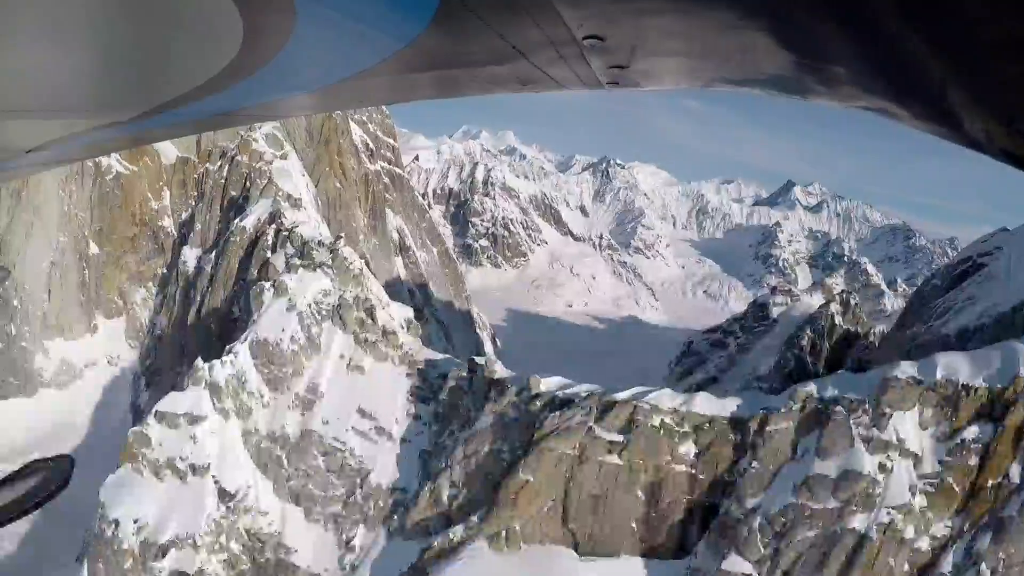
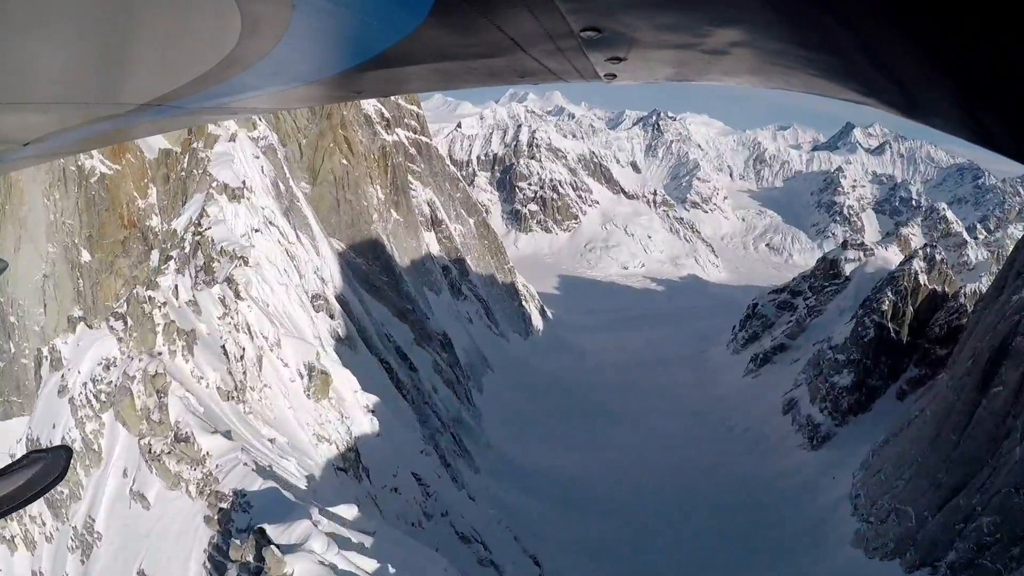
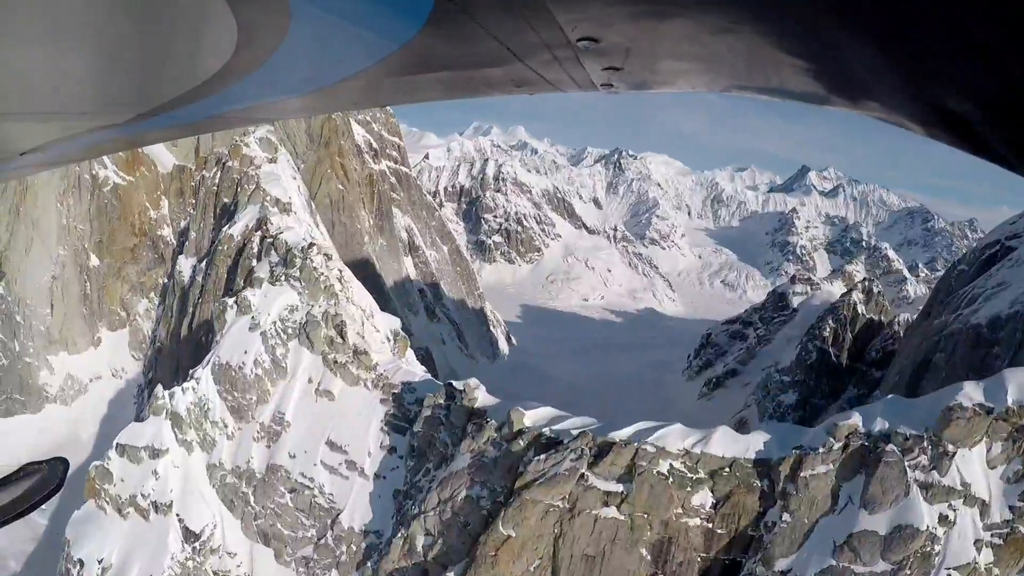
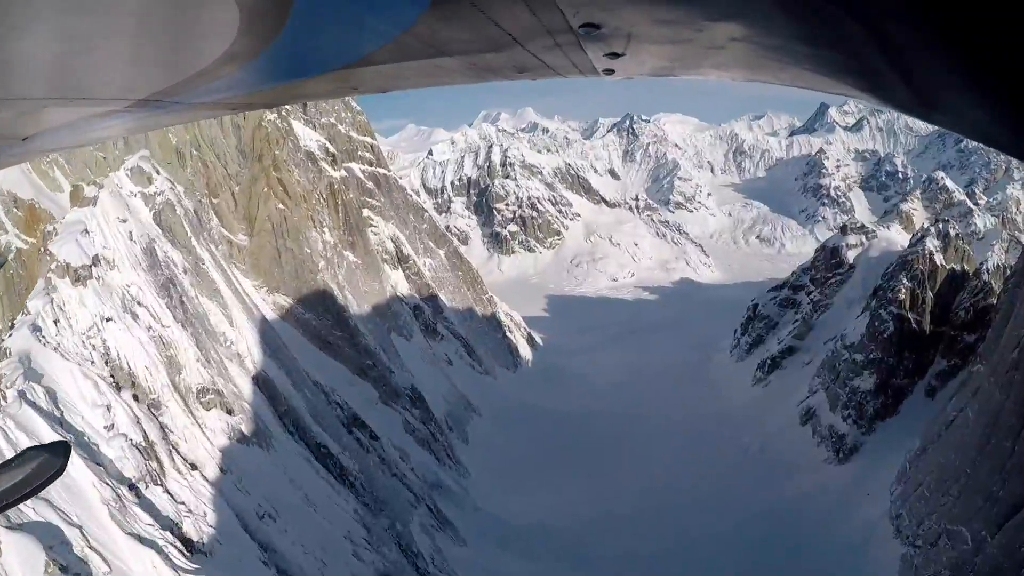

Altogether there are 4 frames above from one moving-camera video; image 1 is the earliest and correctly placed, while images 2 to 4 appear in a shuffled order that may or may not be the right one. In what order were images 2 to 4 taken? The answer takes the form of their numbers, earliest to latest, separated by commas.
3, 2, 4
